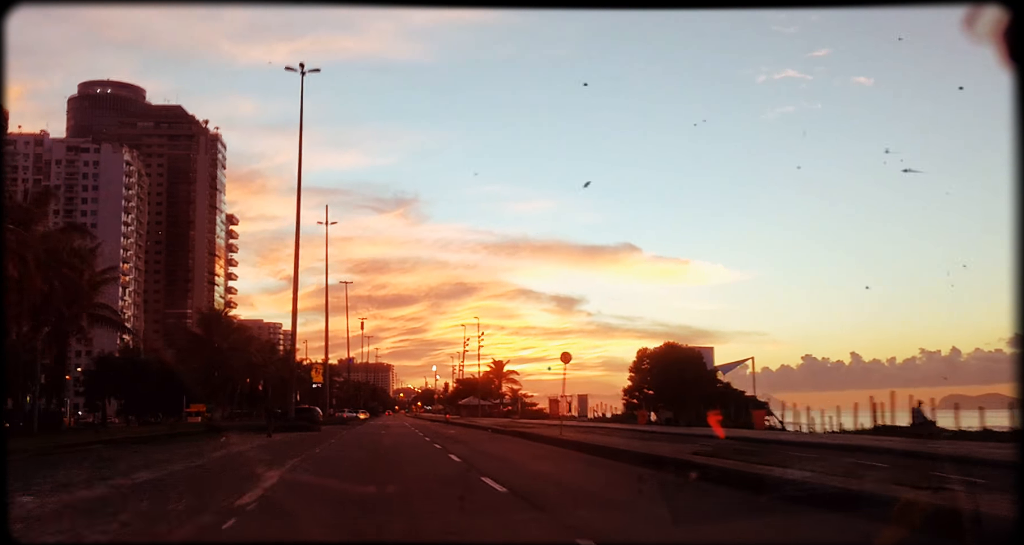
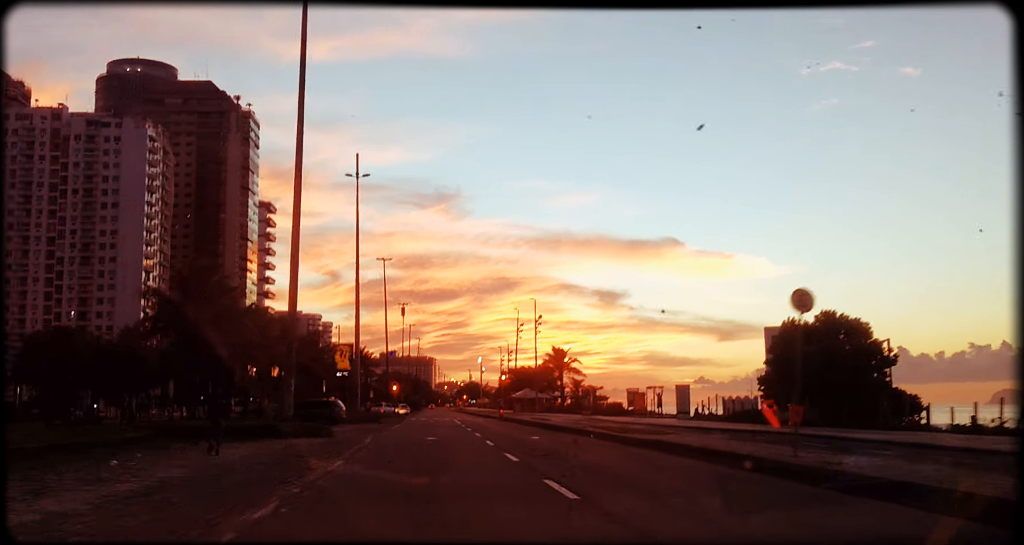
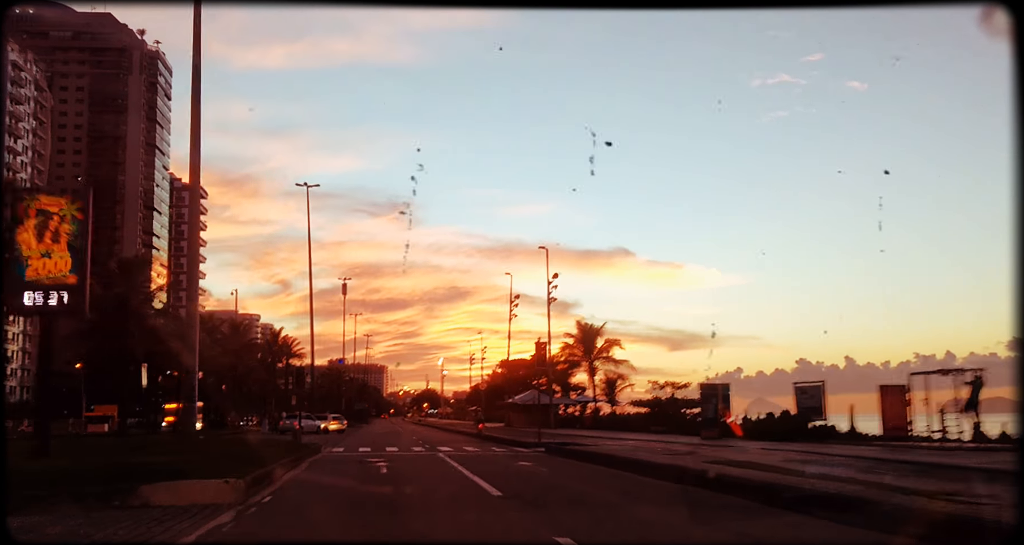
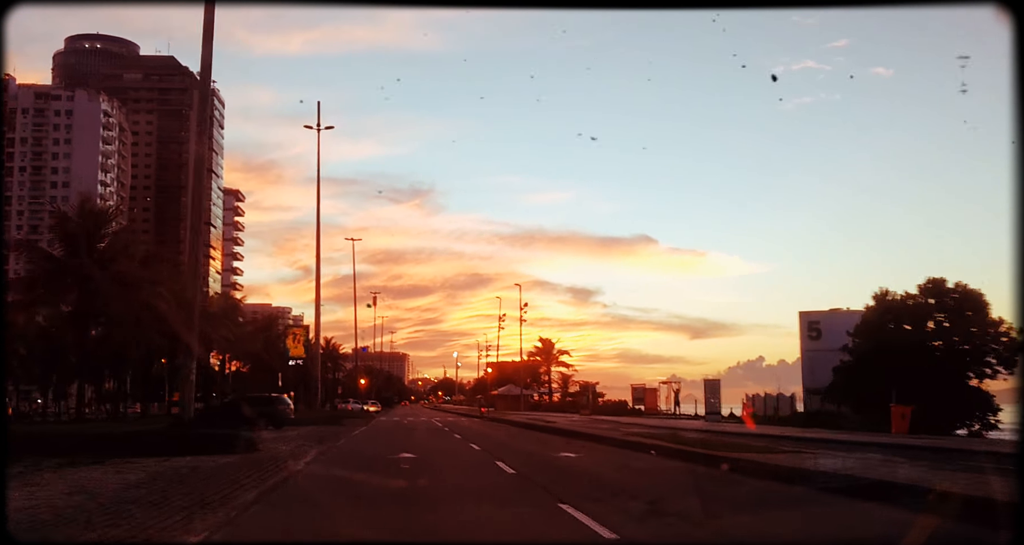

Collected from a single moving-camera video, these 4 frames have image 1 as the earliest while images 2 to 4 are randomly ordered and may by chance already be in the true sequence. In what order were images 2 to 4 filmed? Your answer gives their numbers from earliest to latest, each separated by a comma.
2, 4, 3
